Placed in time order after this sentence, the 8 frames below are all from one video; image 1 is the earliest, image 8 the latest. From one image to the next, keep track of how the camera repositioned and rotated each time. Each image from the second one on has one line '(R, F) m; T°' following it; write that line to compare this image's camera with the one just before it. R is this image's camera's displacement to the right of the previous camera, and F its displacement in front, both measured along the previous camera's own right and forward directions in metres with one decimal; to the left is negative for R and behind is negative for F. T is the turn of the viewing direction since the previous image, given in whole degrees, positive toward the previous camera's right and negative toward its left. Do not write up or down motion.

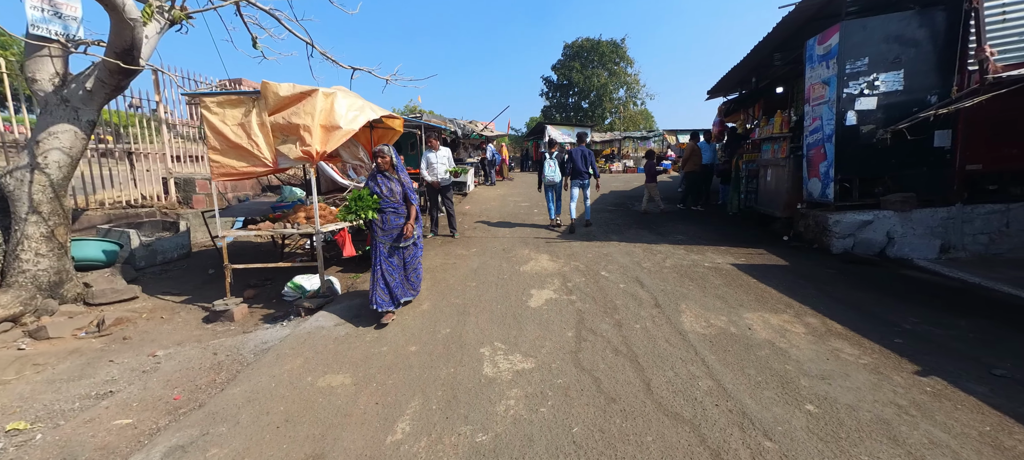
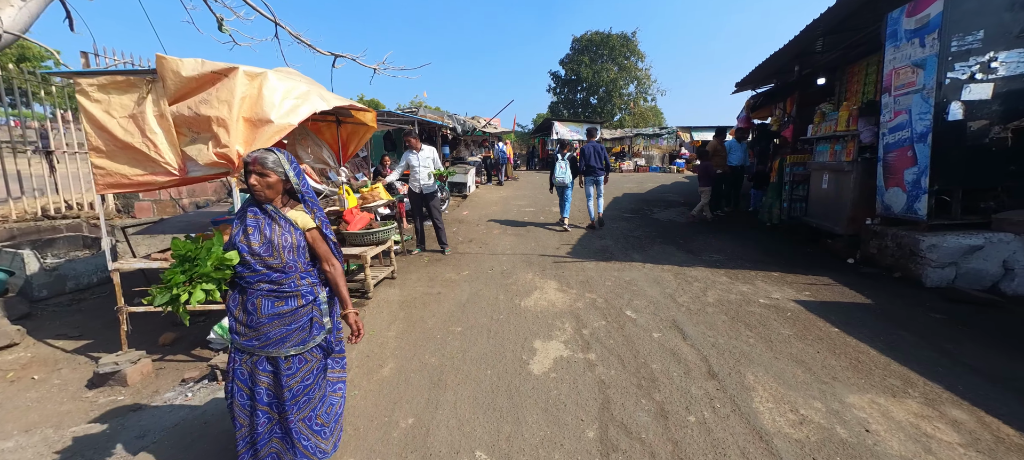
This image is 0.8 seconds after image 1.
(+0.1, +1.1) m; -1°
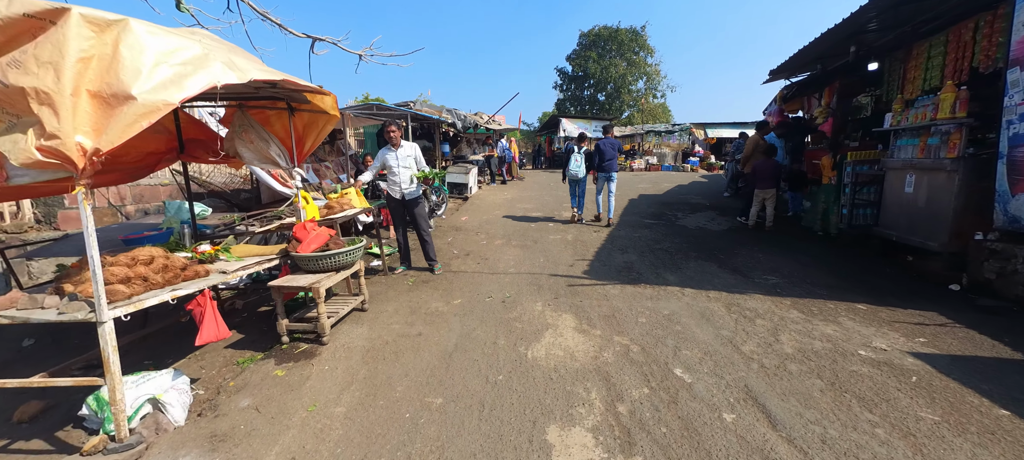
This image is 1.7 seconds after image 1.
(0.0, +1.1) m; -1°
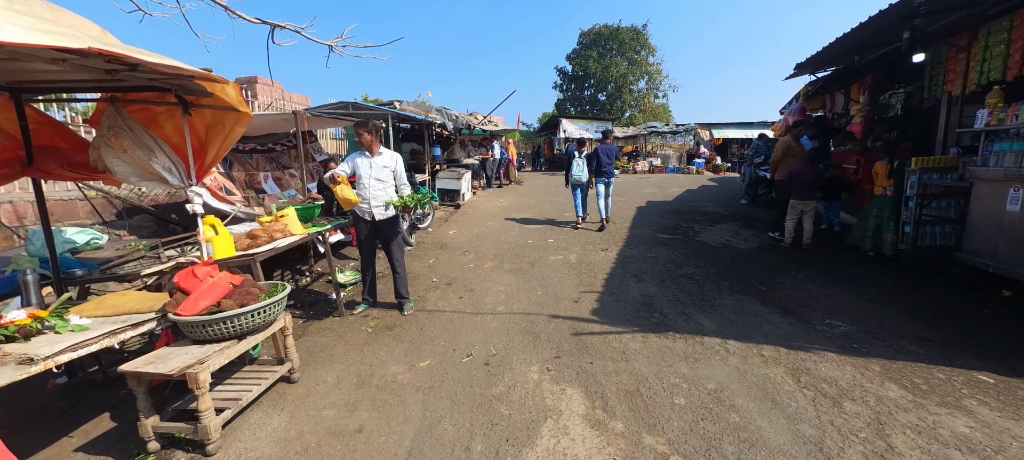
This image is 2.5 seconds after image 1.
(+0.1, +1.0) m; 0°
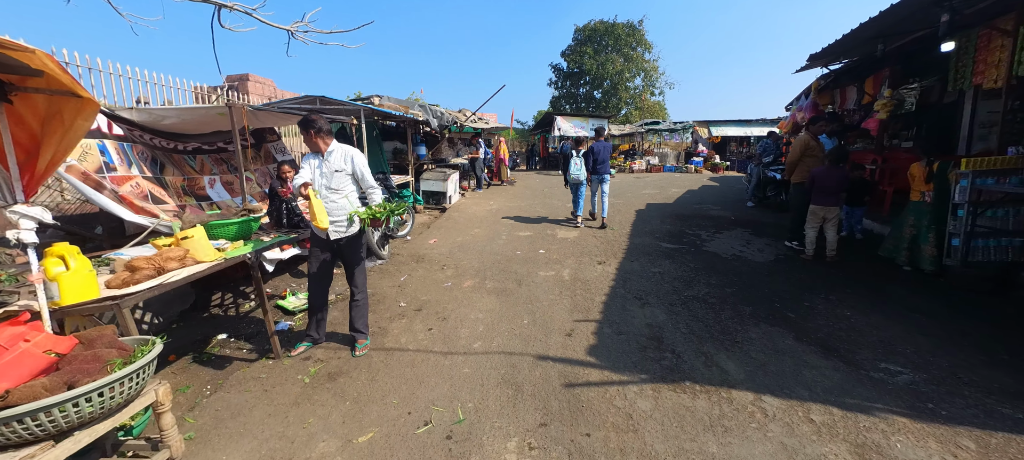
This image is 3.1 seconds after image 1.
(+0.2, +0.7) m; +1°
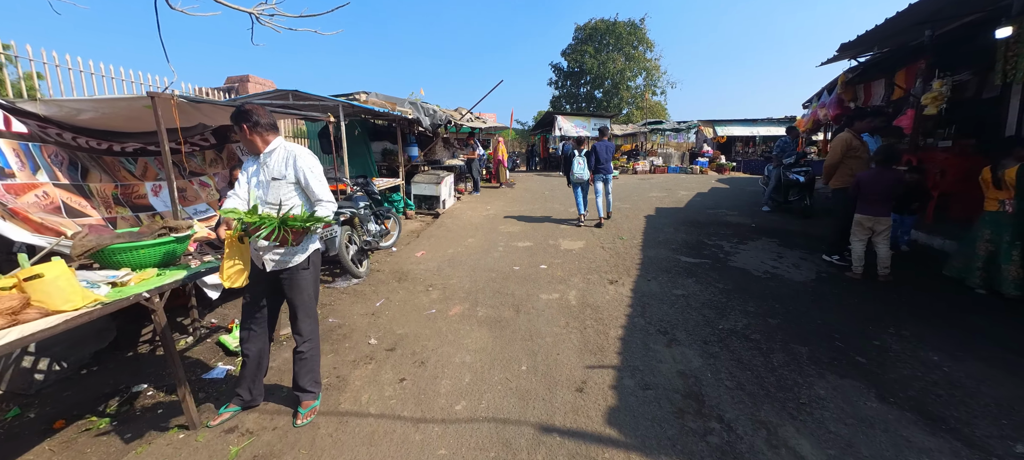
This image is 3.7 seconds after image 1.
(0.0, +0.8) m; 0°
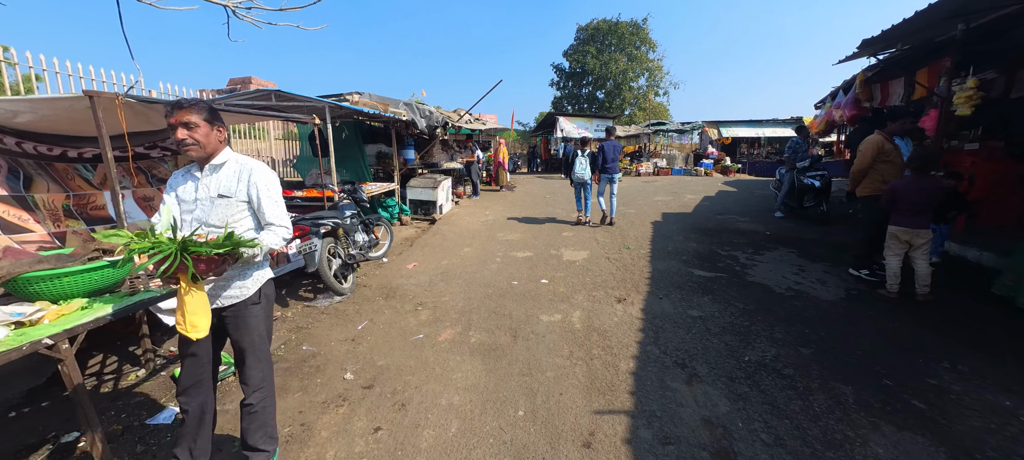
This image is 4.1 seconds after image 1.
(0.0, +0.4) m; 0°
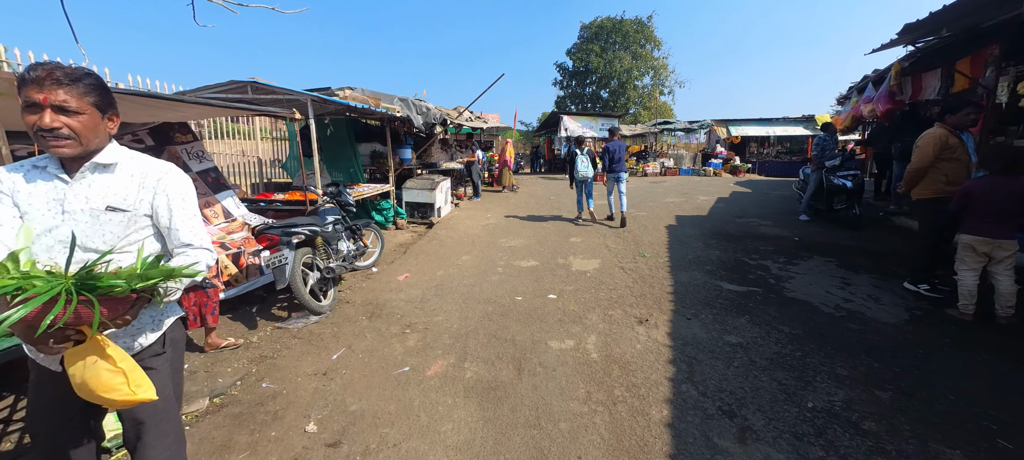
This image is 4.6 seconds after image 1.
(0.0, +0.6) m; 0°
